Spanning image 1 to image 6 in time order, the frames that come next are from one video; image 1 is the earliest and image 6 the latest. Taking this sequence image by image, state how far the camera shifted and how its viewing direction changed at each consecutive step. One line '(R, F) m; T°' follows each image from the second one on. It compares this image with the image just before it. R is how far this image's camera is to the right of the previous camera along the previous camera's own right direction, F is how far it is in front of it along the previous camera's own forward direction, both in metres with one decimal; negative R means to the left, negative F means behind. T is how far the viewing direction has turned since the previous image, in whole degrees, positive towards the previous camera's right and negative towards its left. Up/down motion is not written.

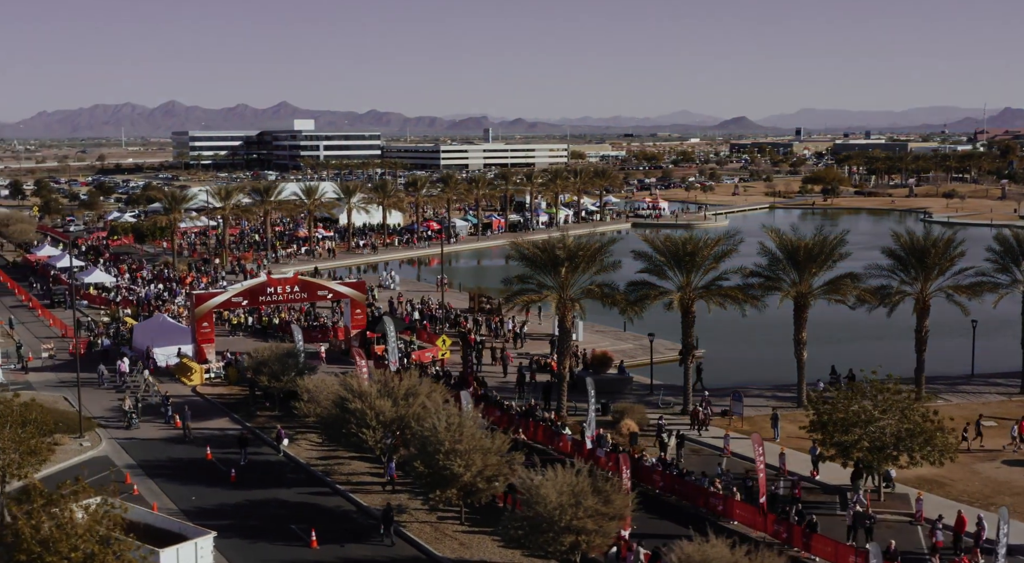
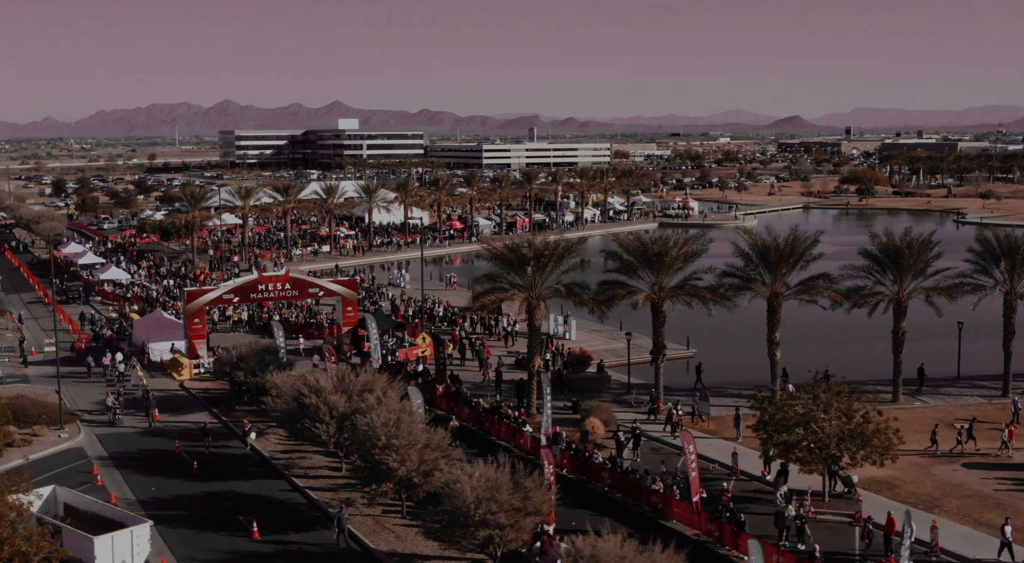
(+2.4, -0.3) m; -2°
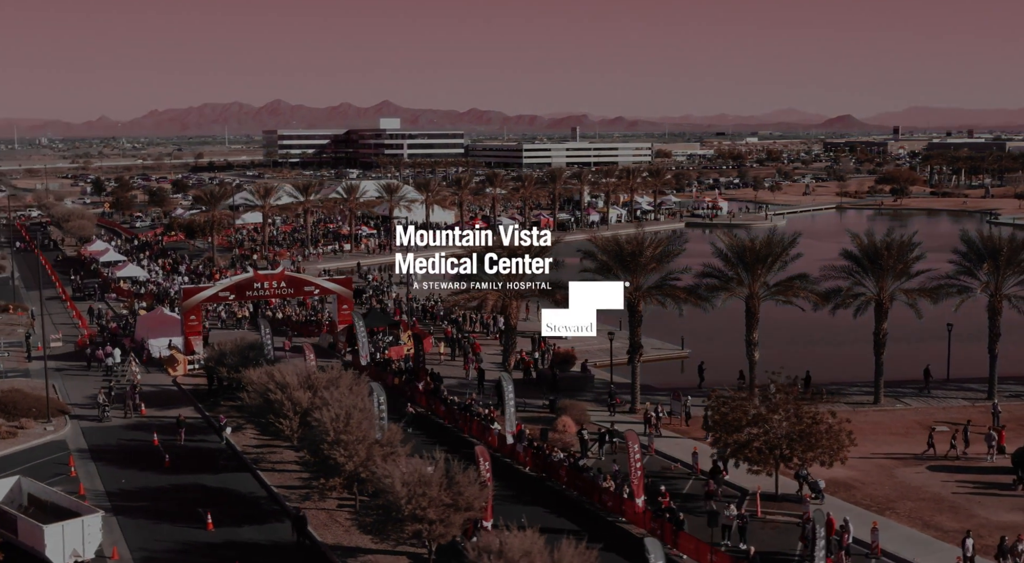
(+2.1, -0.2) m; -2°
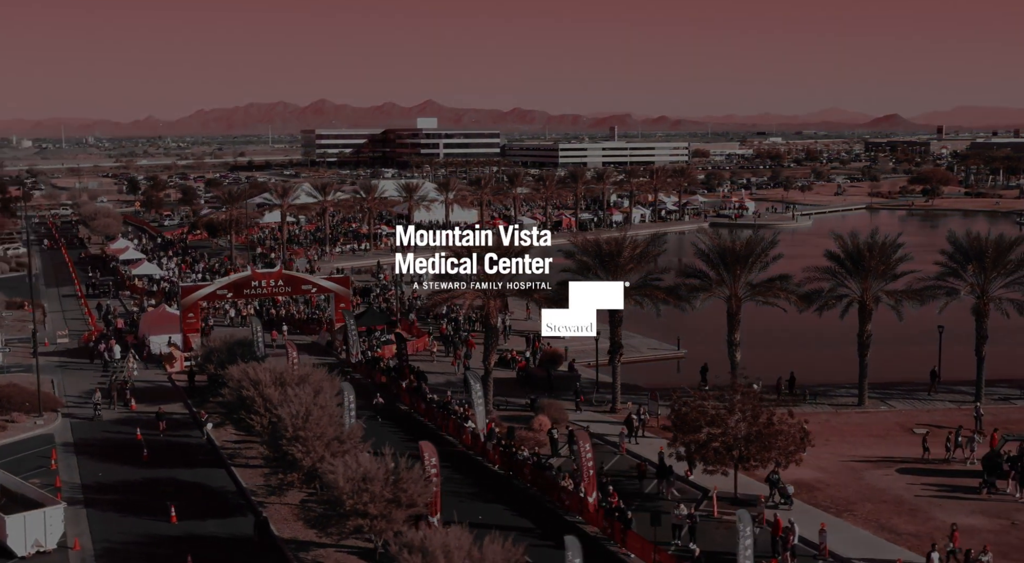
(+1.8, -0.2) m; -2°
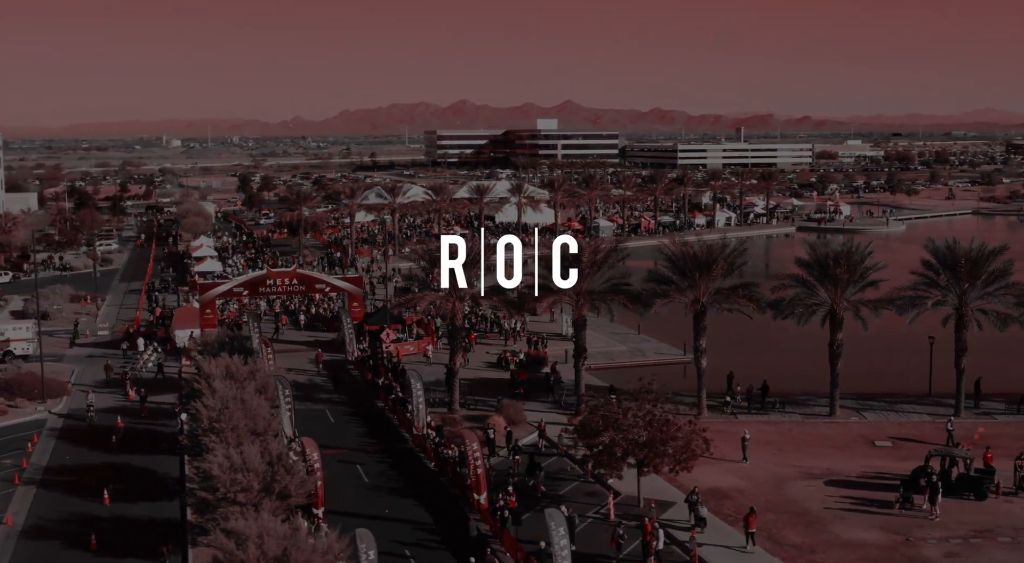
(+5.2, -0.4) m; -7°
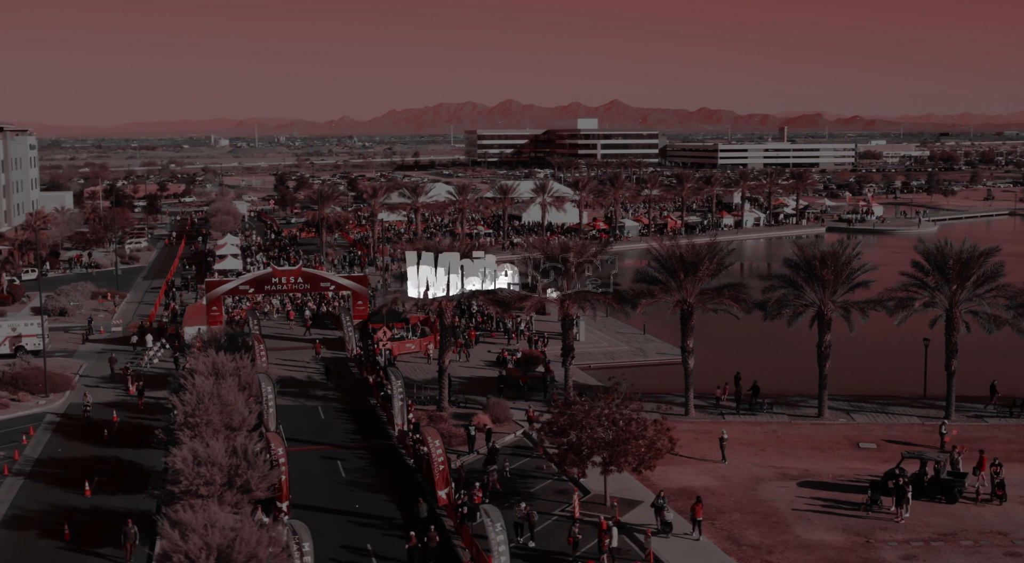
(+1.8, -0.2) m; -2°
